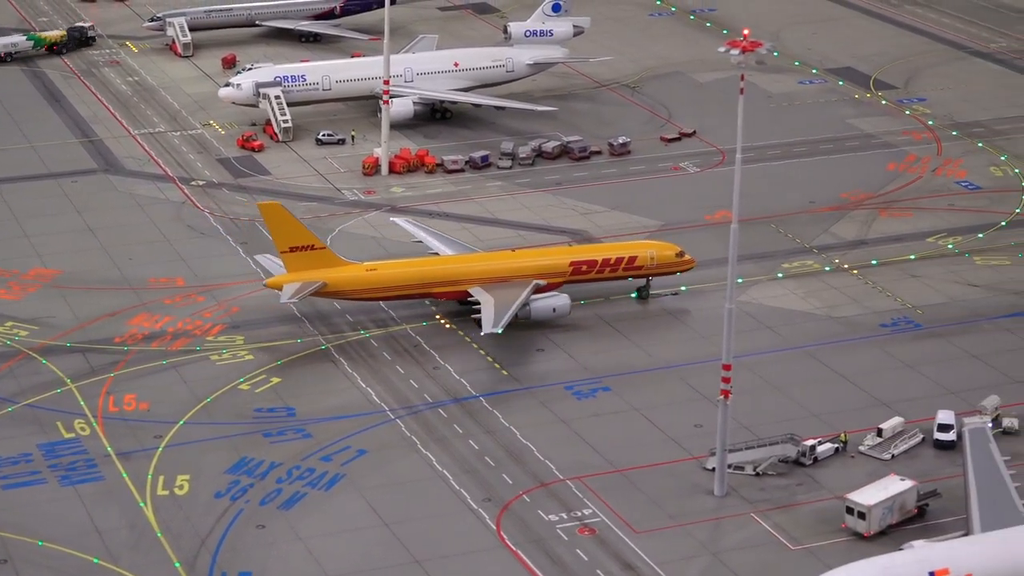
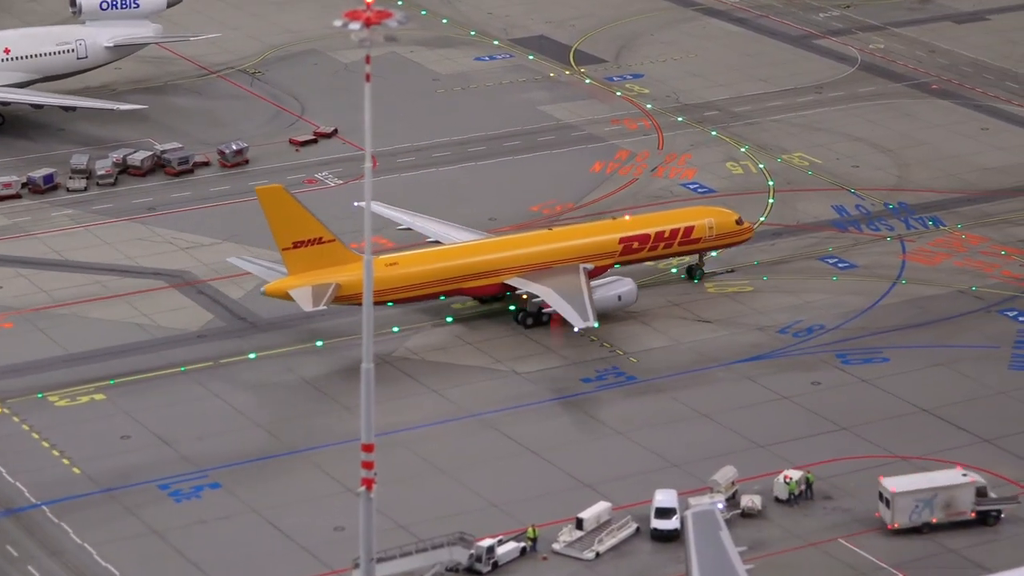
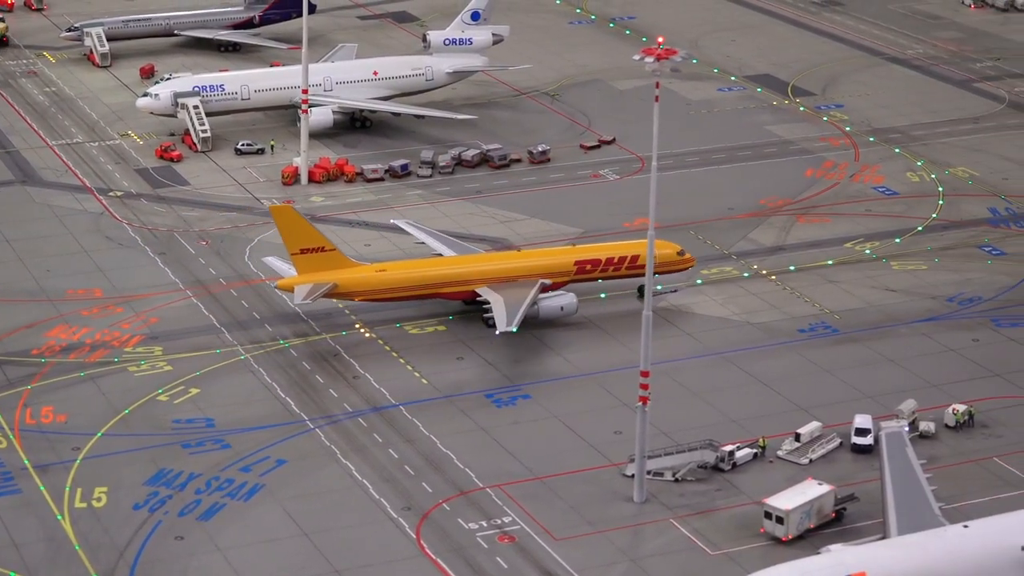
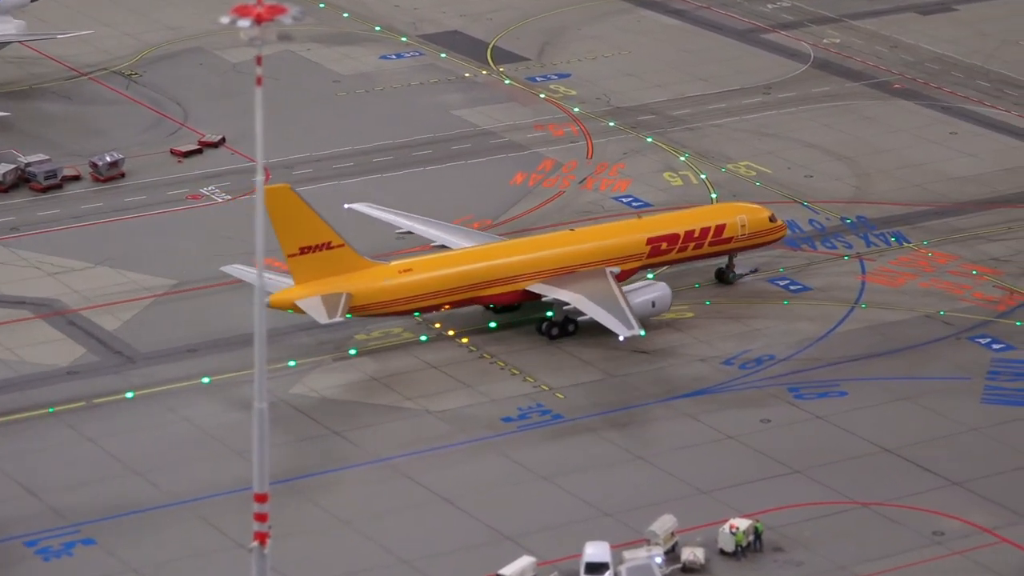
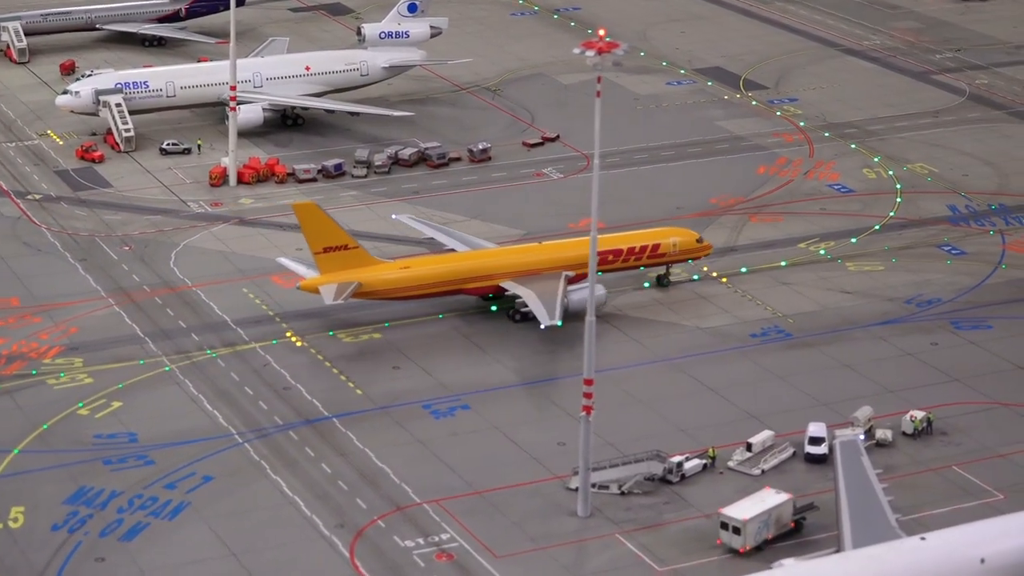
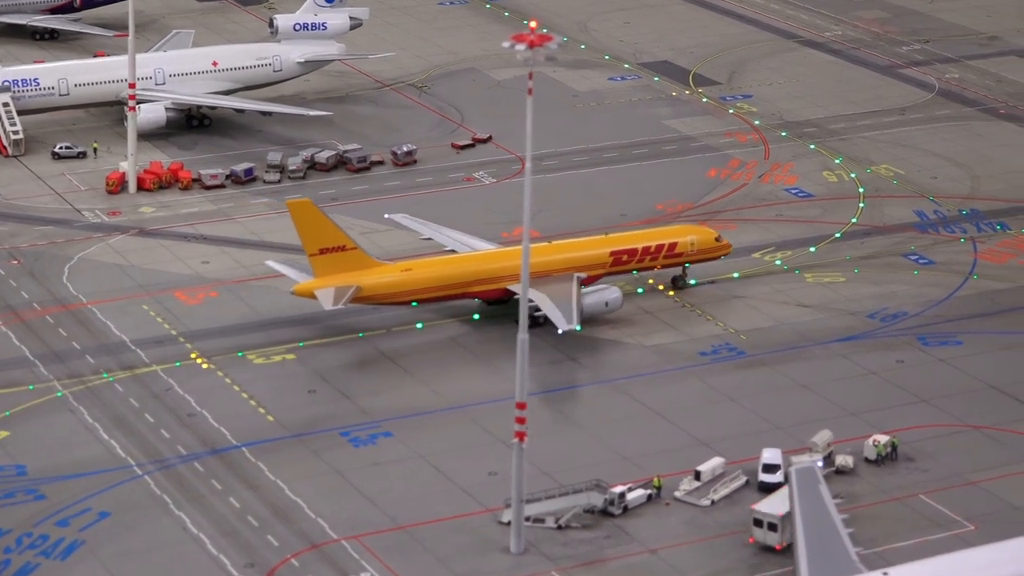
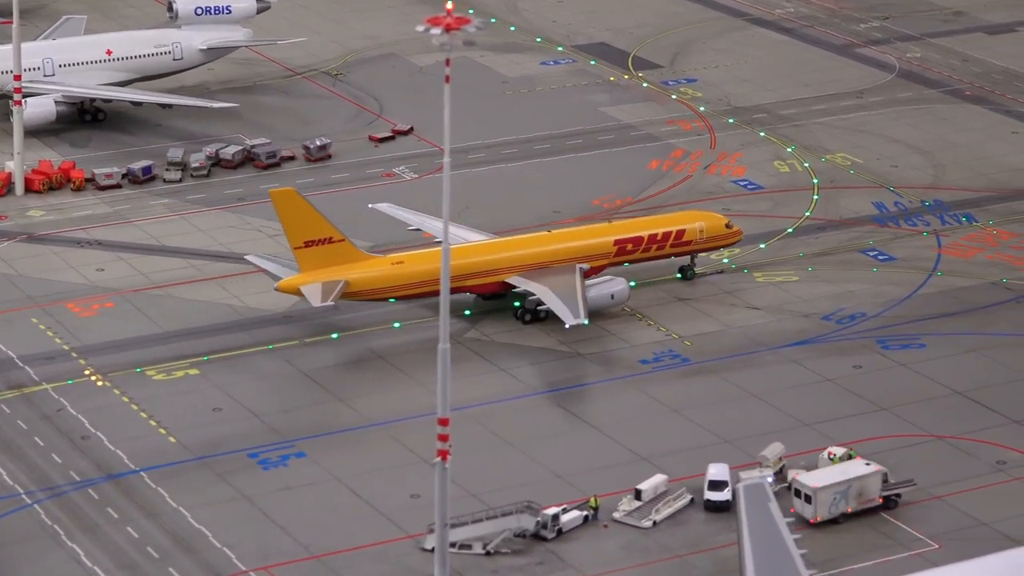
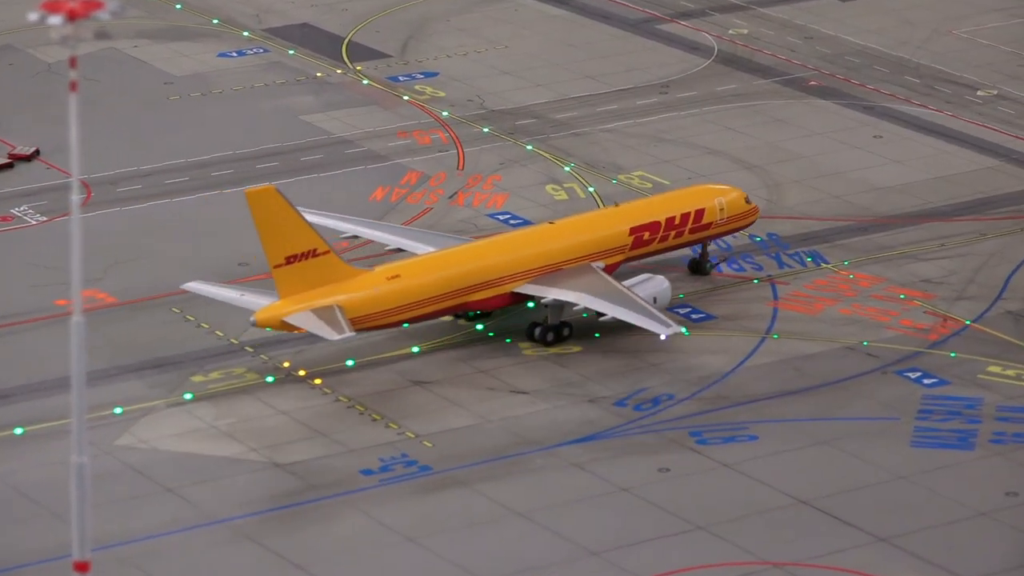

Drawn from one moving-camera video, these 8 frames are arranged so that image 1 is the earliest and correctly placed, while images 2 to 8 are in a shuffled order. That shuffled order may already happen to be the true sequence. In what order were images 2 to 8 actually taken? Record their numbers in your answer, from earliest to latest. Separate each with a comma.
3, 5, 6, 7, 2, 4, 8
